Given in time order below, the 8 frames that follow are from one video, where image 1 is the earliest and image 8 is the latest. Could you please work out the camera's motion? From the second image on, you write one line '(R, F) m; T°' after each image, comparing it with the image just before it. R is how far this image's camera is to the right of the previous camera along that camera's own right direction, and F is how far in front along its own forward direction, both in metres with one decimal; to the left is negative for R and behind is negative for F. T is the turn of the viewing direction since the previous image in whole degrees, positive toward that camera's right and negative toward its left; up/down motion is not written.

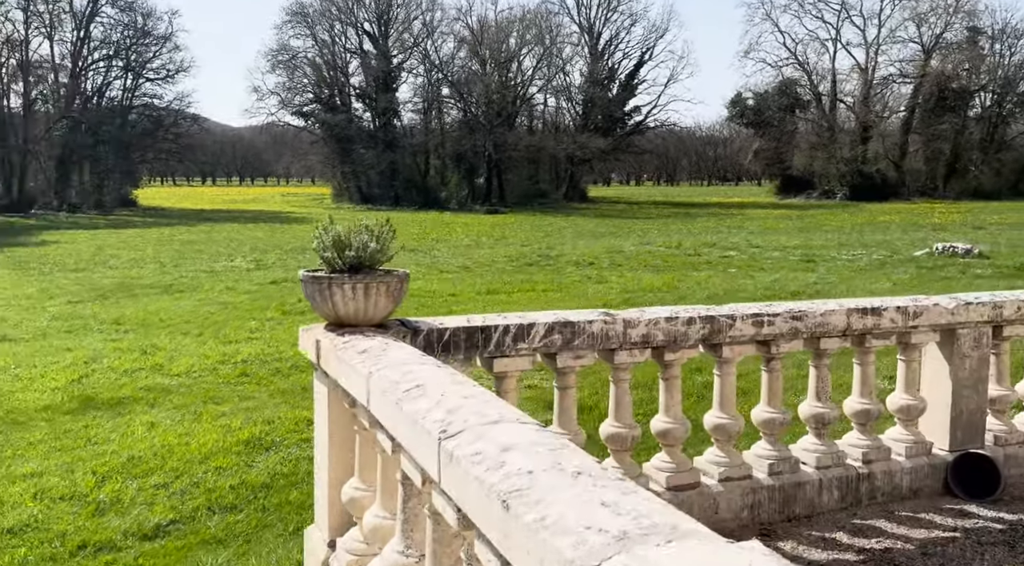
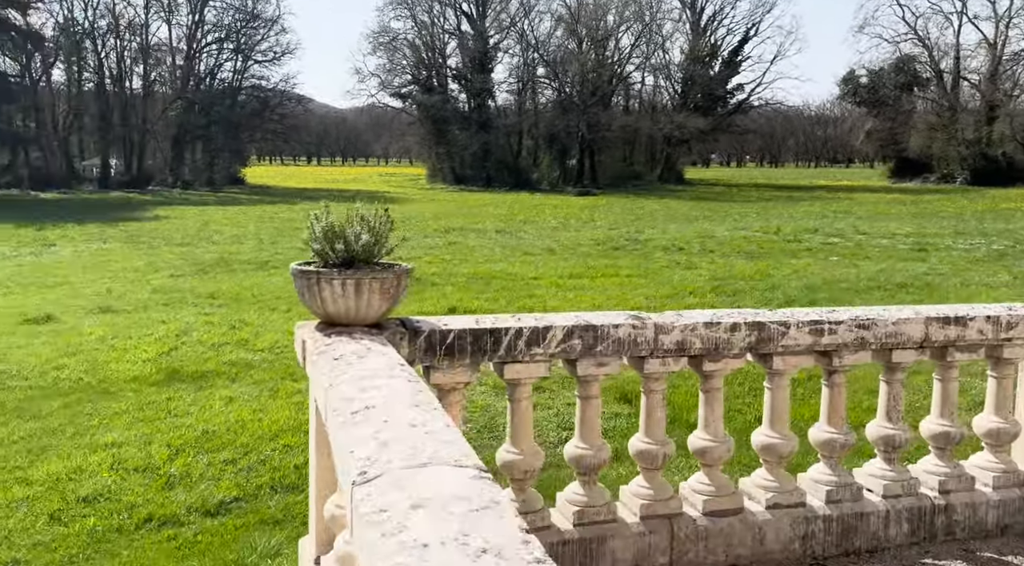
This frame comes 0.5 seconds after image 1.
(+0.2, +0.3) m; -6°
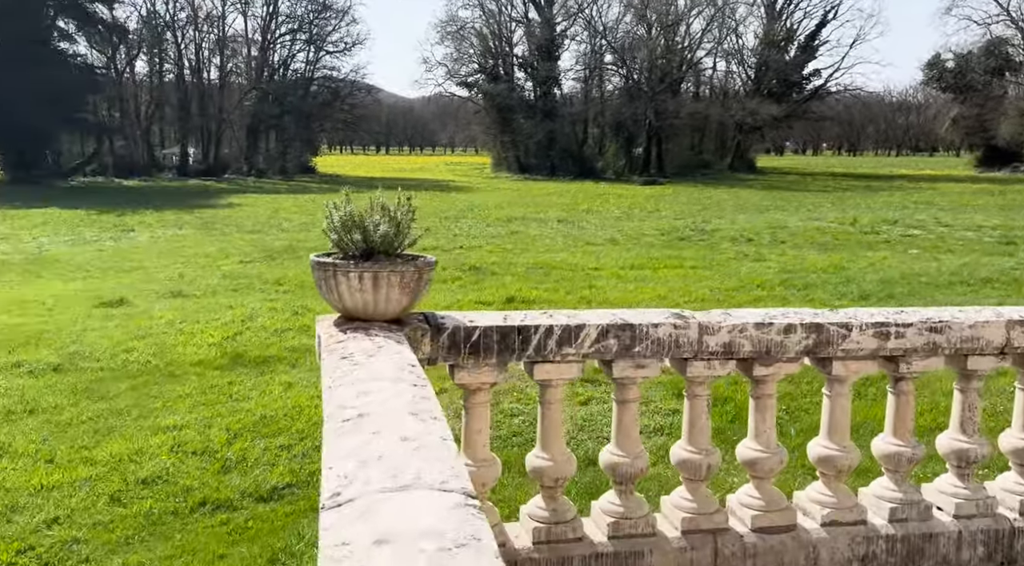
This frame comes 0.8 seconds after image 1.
(+0.1, +0.2) m; -4°
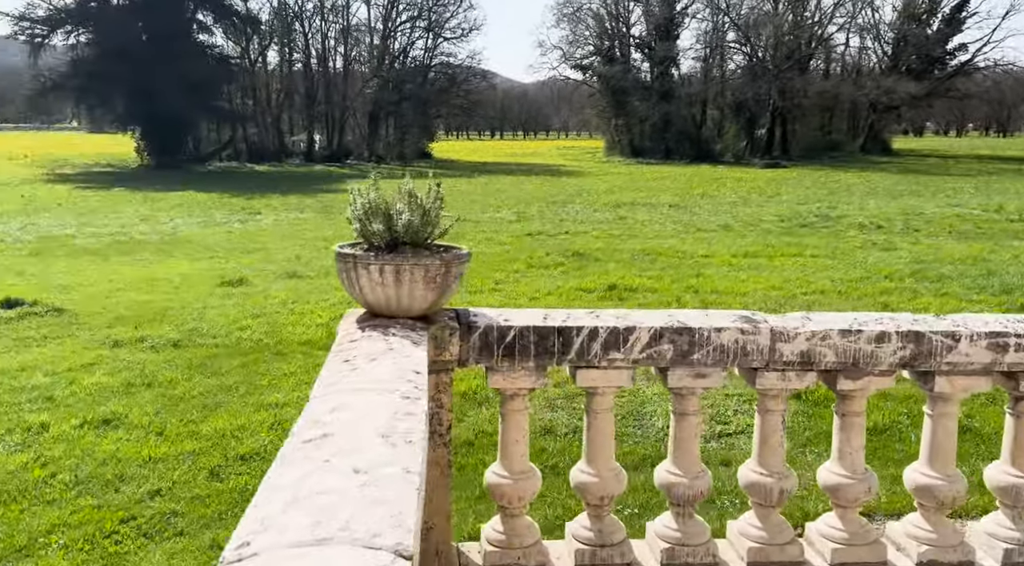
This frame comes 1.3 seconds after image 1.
(+0.2, +0.2) m; -8°
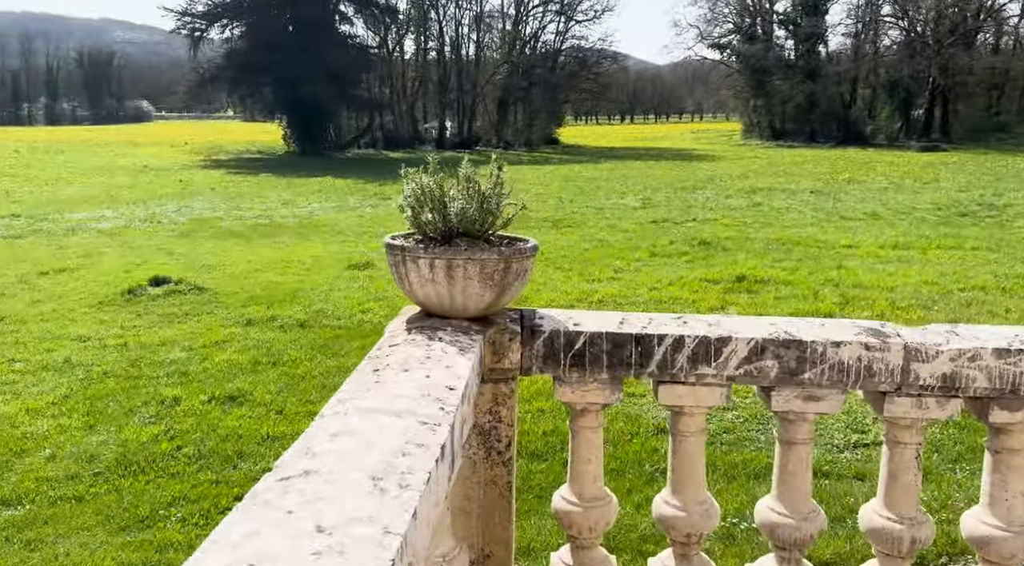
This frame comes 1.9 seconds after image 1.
(+0.1, +0.3) m; -8°
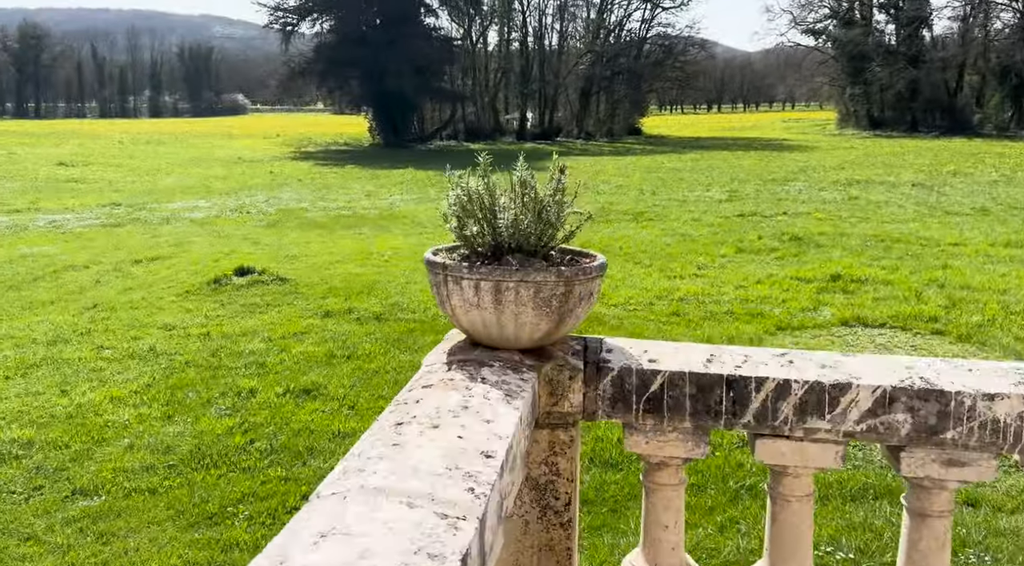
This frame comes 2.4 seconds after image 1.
(0.0, +0.3) m; -5°
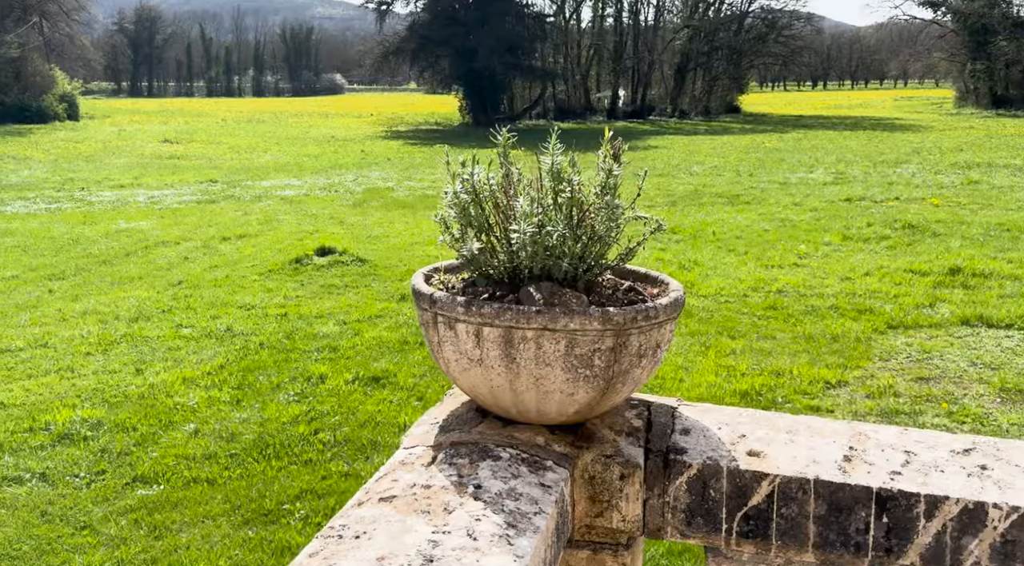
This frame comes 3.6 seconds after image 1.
(+0.1, +0.5) m; -5°
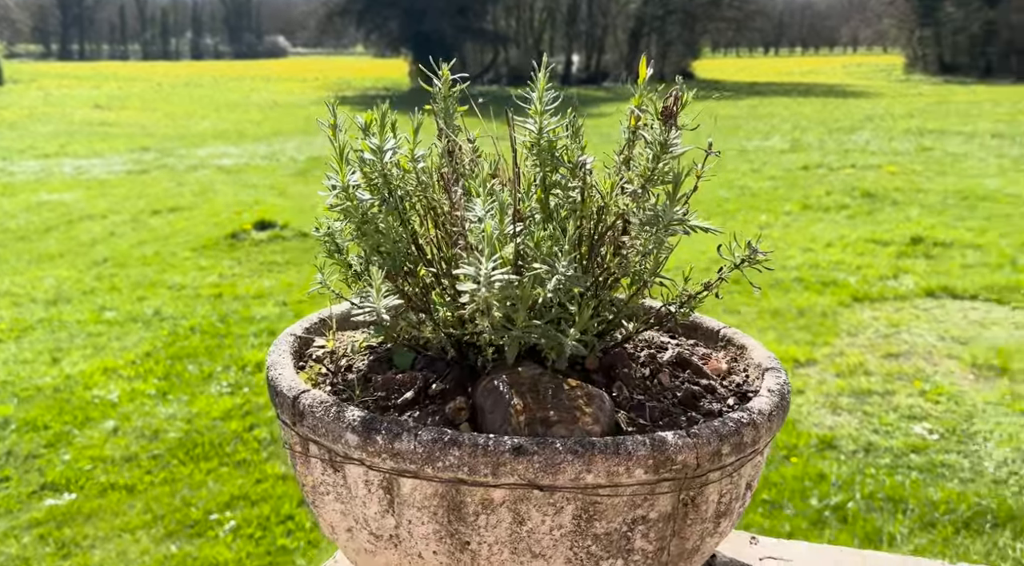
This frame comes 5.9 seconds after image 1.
(0.0, +0.5) m; +3°
